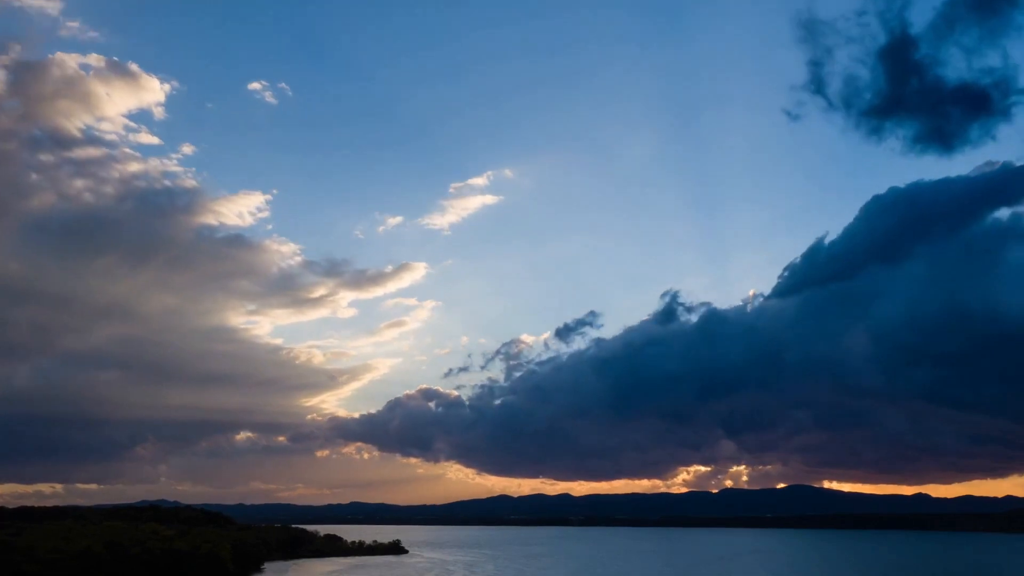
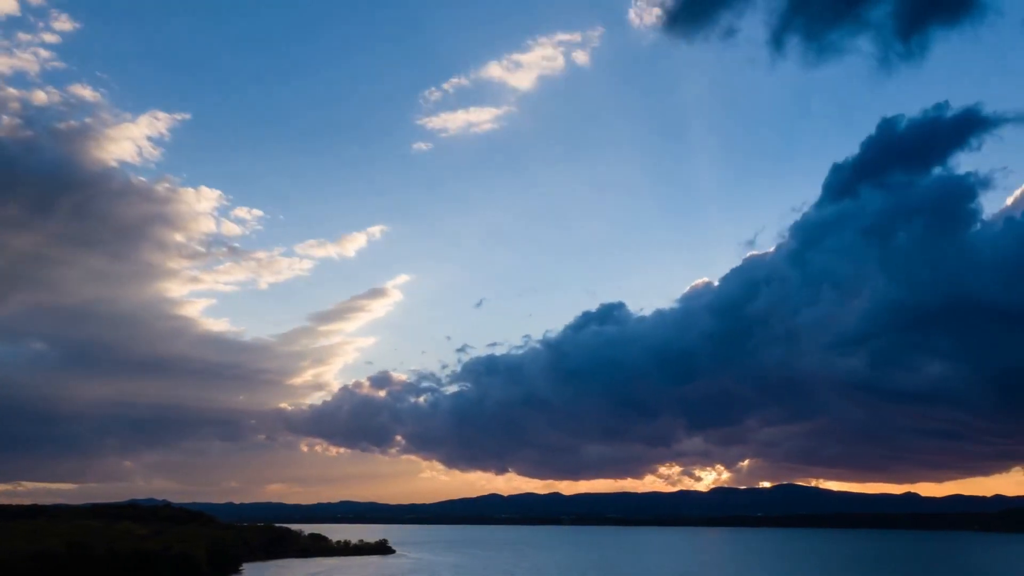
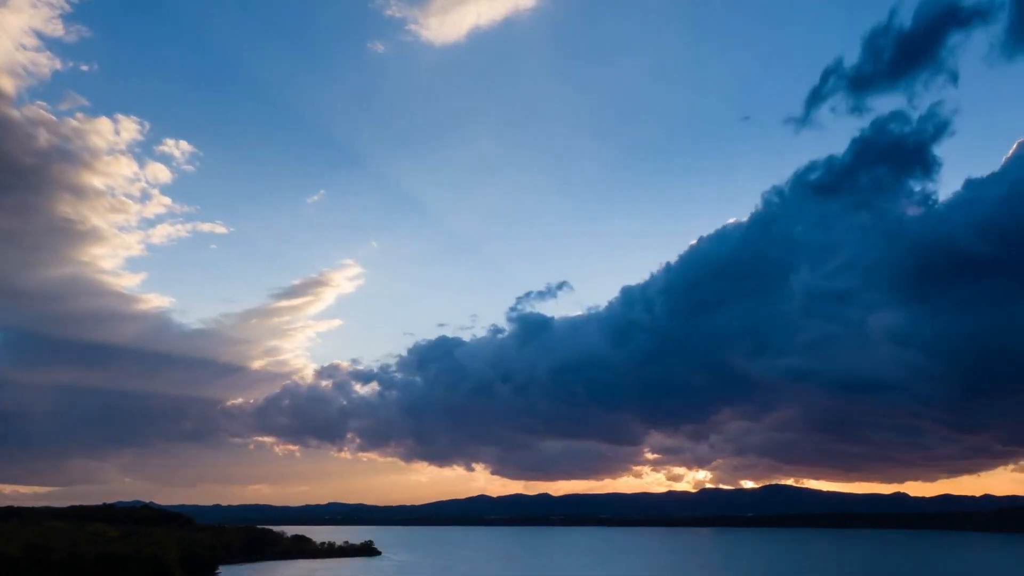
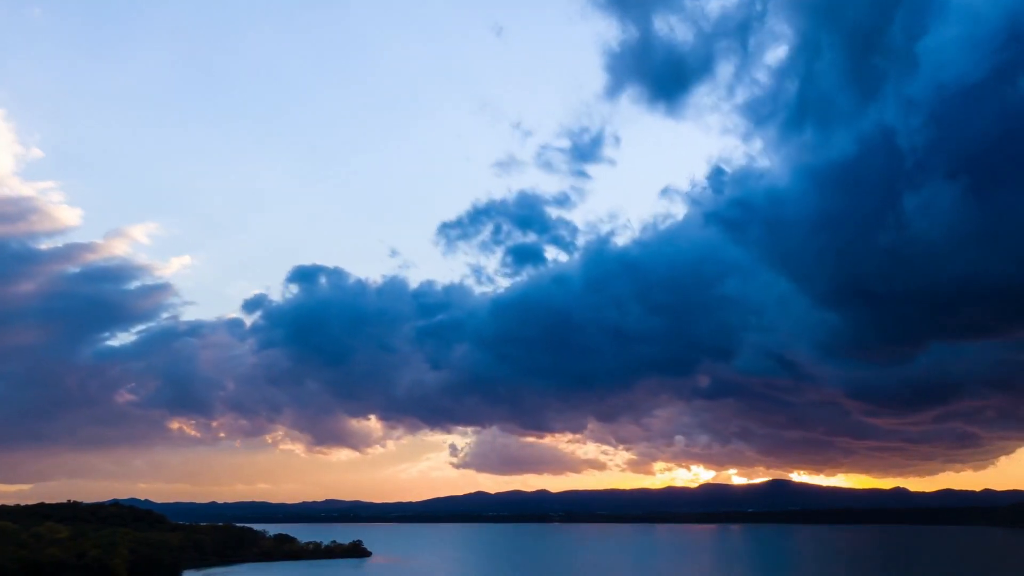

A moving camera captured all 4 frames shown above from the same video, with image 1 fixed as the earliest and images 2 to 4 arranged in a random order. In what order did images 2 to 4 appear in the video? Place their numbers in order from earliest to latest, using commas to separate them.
2, 3, 4
